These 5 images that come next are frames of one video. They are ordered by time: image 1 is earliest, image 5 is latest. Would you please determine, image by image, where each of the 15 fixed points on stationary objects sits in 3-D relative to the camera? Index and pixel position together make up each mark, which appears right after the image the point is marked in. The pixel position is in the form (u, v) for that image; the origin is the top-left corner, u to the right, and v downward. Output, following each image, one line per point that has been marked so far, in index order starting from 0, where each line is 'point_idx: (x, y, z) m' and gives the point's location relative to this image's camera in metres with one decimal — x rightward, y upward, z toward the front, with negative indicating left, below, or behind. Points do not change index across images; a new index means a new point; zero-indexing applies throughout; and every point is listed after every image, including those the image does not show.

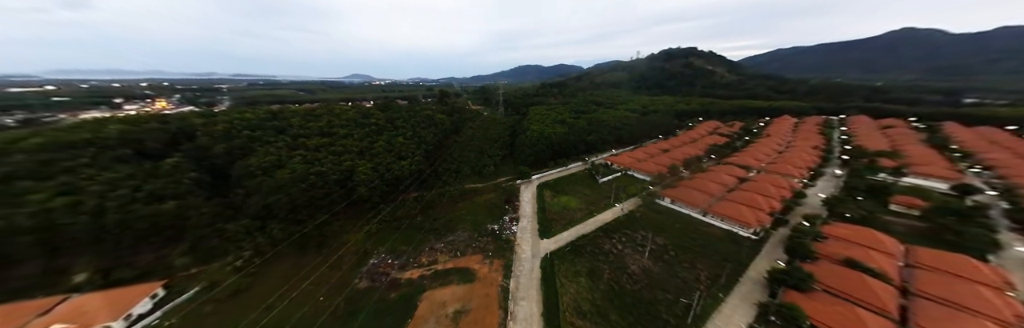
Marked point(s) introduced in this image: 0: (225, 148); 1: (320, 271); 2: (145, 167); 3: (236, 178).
0: (-24.1, +1.4, +19.2) m
1: (-12.8, -7.1, +14.7) m
2: (-26.4, -0.4, +16.2) m
3: (-21.7, -1.1, +18.3) m
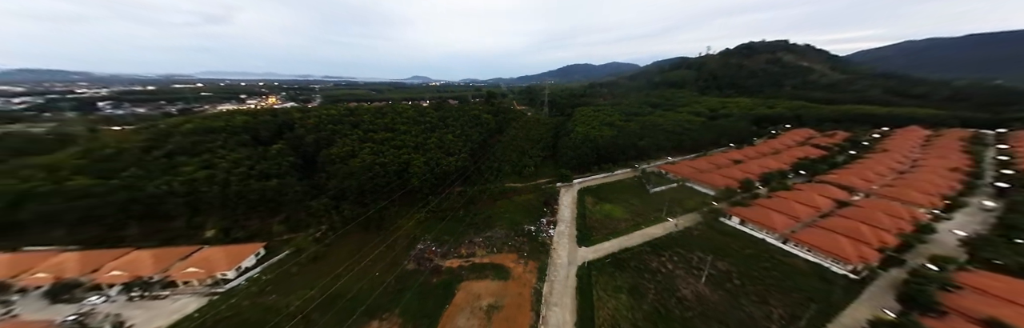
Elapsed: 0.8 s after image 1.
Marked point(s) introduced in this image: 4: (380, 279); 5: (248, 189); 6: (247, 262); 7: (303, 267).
0: (-20.0, +2.7, +23.0) m
1: (-10.2, -6.4, +16.6) m
2: (-22.9, +1.1, +20.5) m
3: (-17.9, 0.0, +21.7) m
4: (-8.7, -7.3, +14.1) m
5: (-21.0, -2.1, +17.9) m
6: (-17.7, -6.4, +14.9) m
7: (-14.3, -7.0, +15.2) m
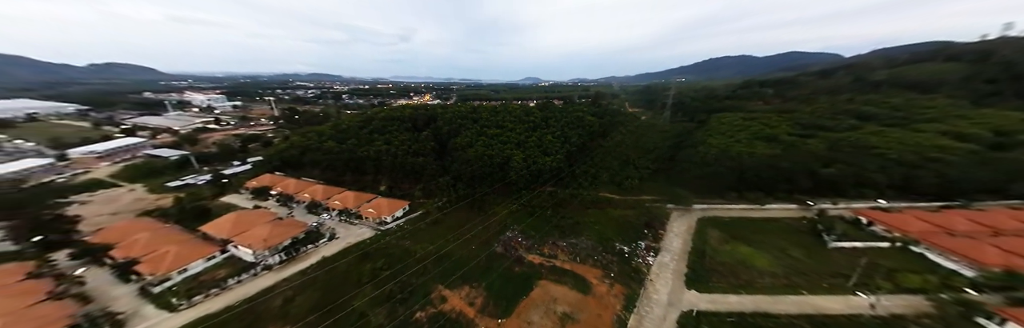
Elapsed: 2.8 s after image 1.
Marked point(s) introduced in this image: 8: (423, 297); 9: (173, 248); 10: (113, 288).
0: (-8.3, +4.6, +28.6) m
1: (-3.1, -5.6, +19.3) m
2: (-12.1, +3.6, +27.4) m
3: (-7.3, +1.7, +26.7) m
4: (-2.7, -6.6, +16.4) m
5: (-11.8, +0.2, +24.4) m
6: (-10.6, -4.5, +20.5) m
7: (-7.4, -5.5, +19.5) m
8: (-5.2, -7.6, +12.7) m
9: (-21.8, -5.5, +14.4) m
10: (-23.1, -7.2, +12.8) m
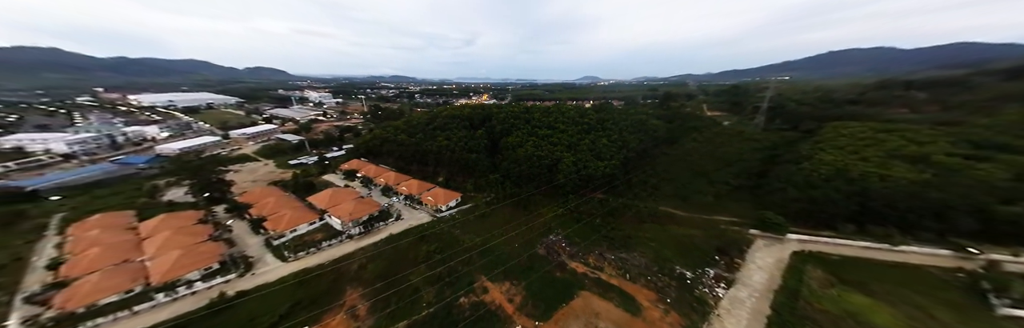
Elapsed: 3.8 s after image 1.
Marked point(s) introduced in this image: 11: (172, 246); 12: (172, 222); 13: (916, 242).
0: (-1.5, +4.9, +29.7) m
1: (+0.9, -5.6, +19.5) m
2: (-5.6, +4.2, +29.3) m
3: (-1.1, +2.0, +27.6) m
4: (+0.5, -6.6, +16.7) m
5: (-6.1, +0.8, +26.3) m
6: (-6.1, -3.9, +22.2) m
7: (-3.3, -5.1, +20.6) m
8: (-2.8, -7.3, +13.5) m
9: (-18.4, -4.0, +18.6) m
10: (-20.1, -5.6, +17.3) m
11: (-22.1, -5.4, +14.6) m
12: (-26.1, -4.5, +17.2) m
13: (+29.2, -5.5, +16.0) m
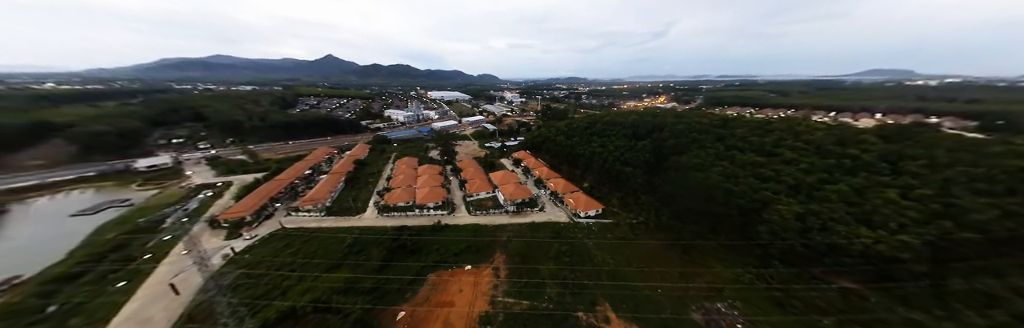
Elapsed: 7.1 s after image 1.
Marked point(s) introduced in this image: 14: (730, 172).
0: (+17.5, +2.3, +24.9) m
1: (+11.5, -7.6, +15.7) m
2: (+13.8, +2.5, +26.8) m
3: (+16.0, -0.4, +23.1) m
4: (+9.4, -8.3, +13.5) m
5: (+10.9, -0.4, +24.8) m
6: (+7.7, -4.6, +21.6) m
7: (+8.8, -6.4, +18.8) m
8: (+4.9, -8.1, +12.7) m
9: (-4.2, -1.8, +25.3) m
10: (-6.7, -2.8, +25.3) m
11: (-9.7, -2.0, +24.0) m
12: (-11.3, -0.5, +28.4) m
13: (+32.5, -13.5, -2.8) m
14: (+19.0, -0.7, +19.6) m
